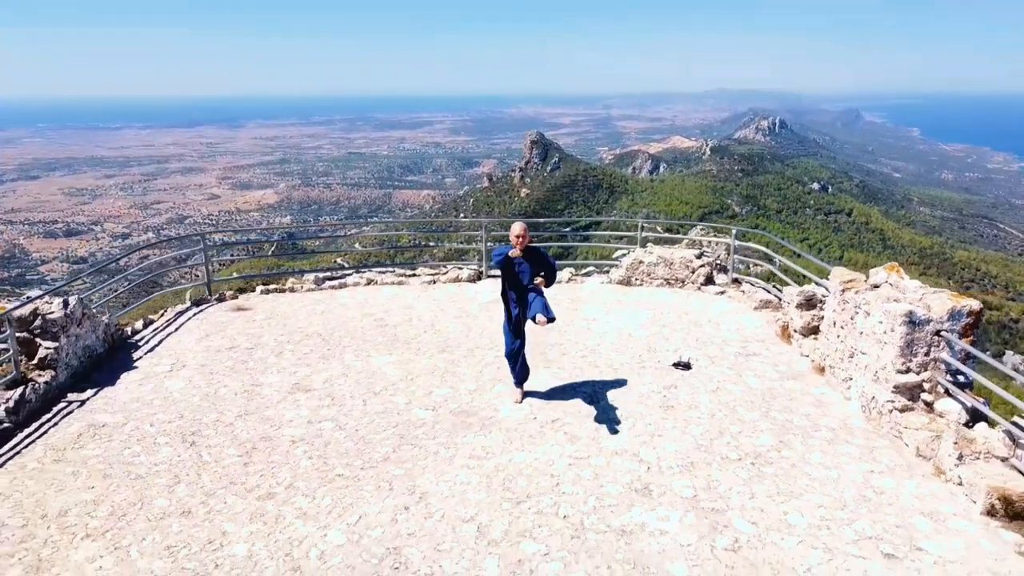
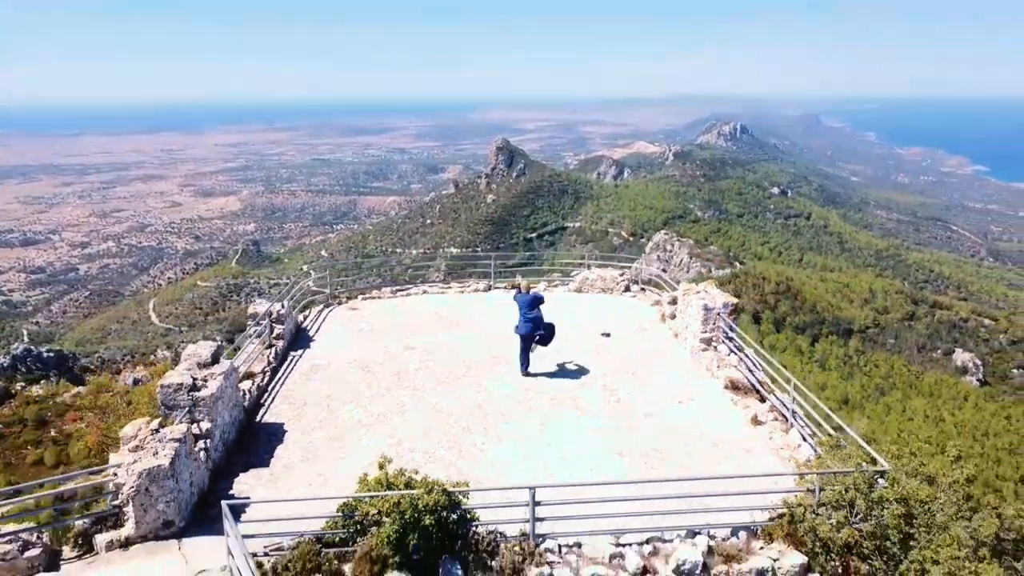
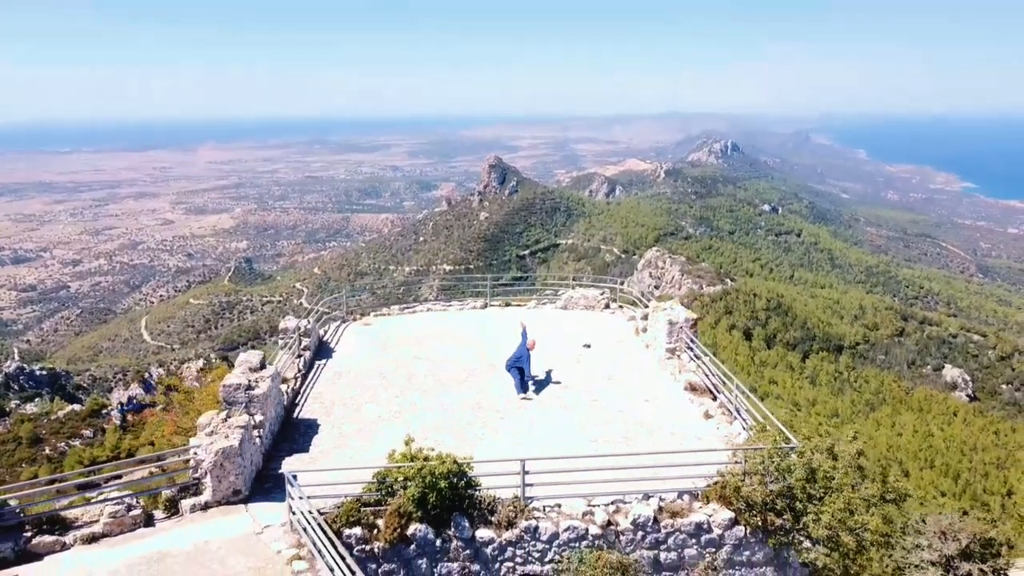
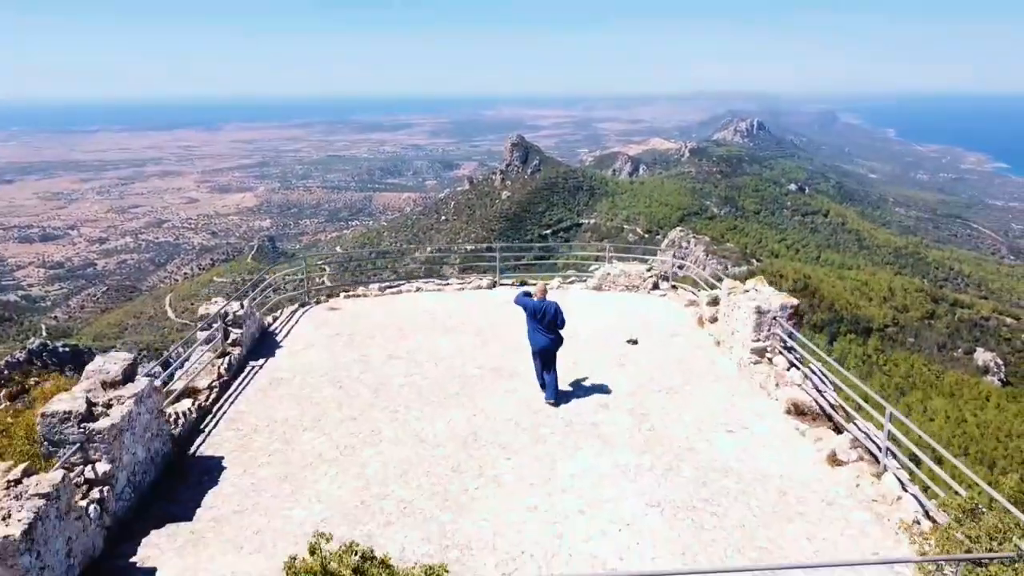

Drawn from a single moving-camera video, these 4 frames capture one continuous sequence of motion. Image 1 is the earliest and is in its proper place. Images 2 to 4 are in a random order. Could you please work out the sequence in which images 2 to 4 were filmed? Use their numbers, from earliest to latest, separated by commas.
2, 4, 3
